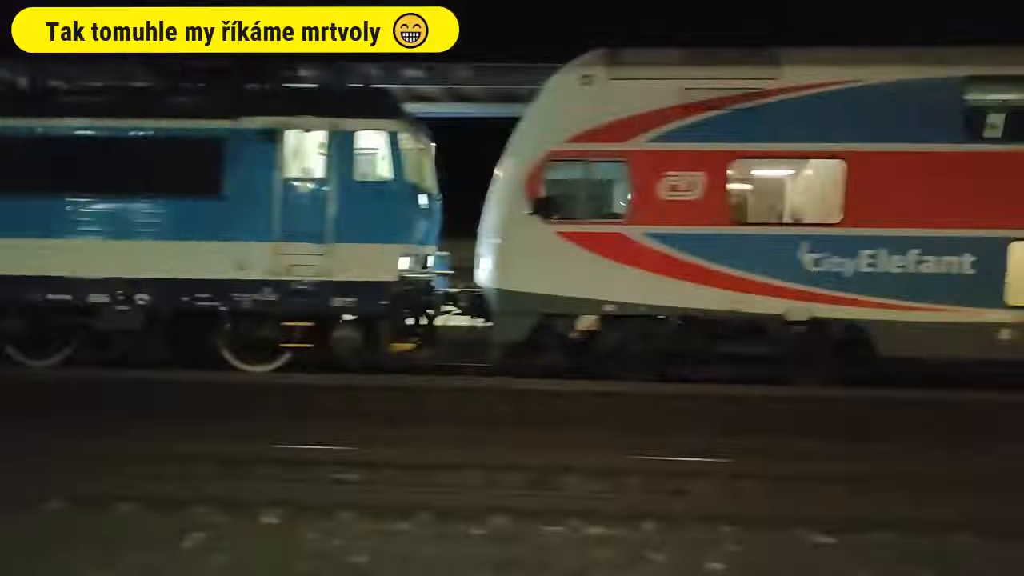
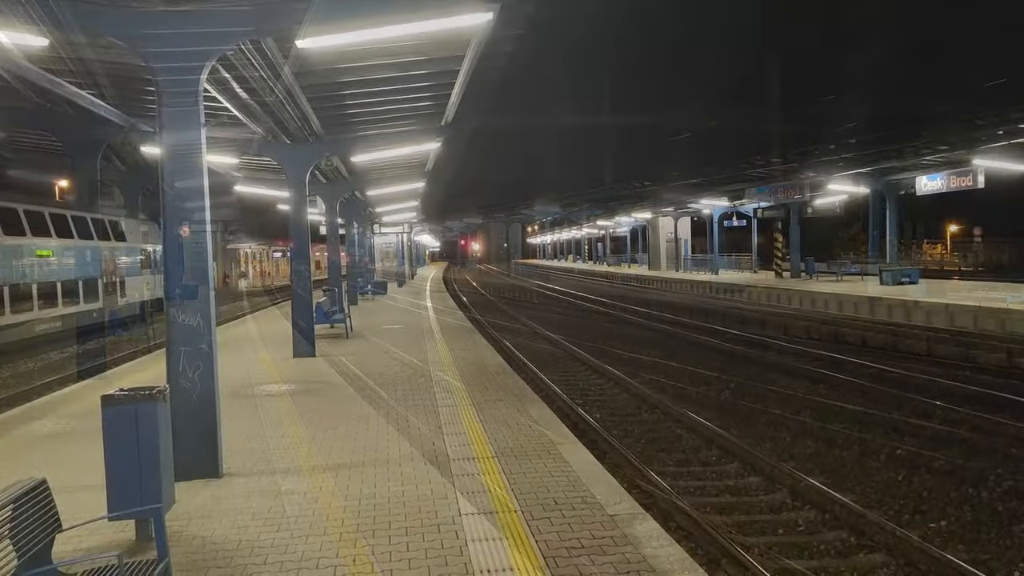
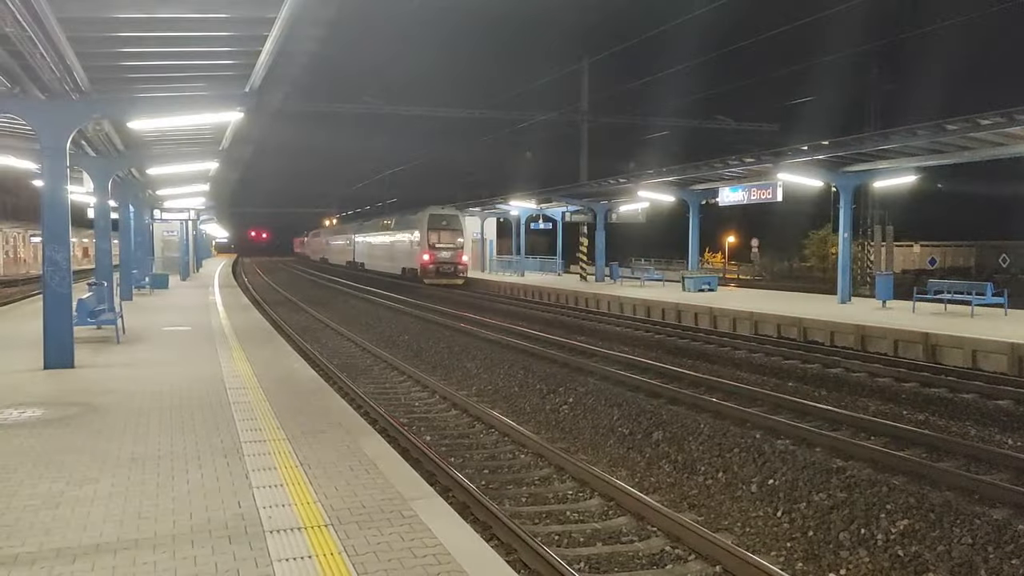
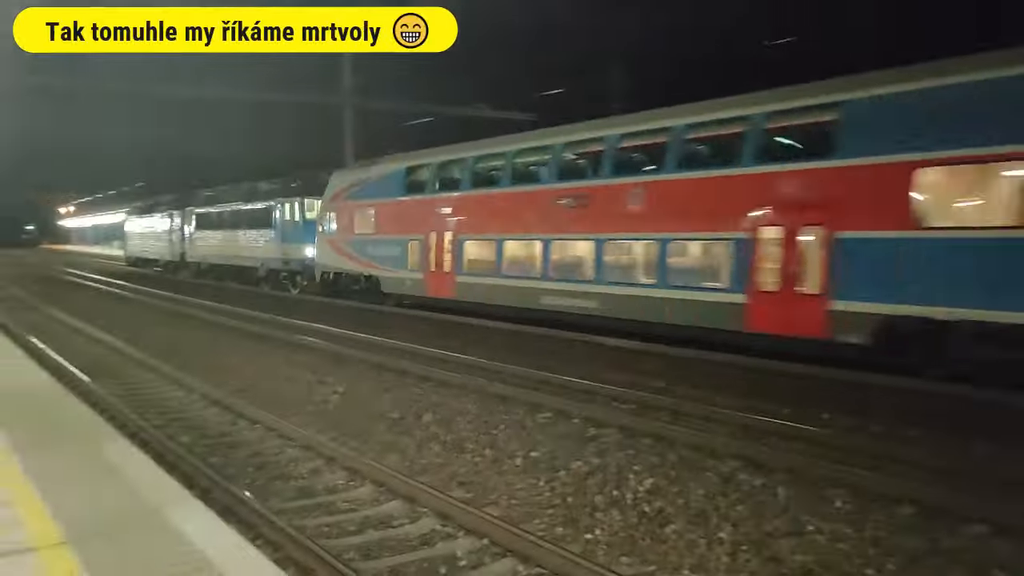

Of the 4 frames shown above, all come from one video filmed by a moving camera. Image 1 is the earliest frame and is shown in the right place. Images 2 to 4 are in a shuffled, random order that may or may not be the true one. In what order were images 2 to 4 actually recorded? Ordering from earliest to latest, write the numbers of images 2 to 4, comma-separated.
4, 3, 2
